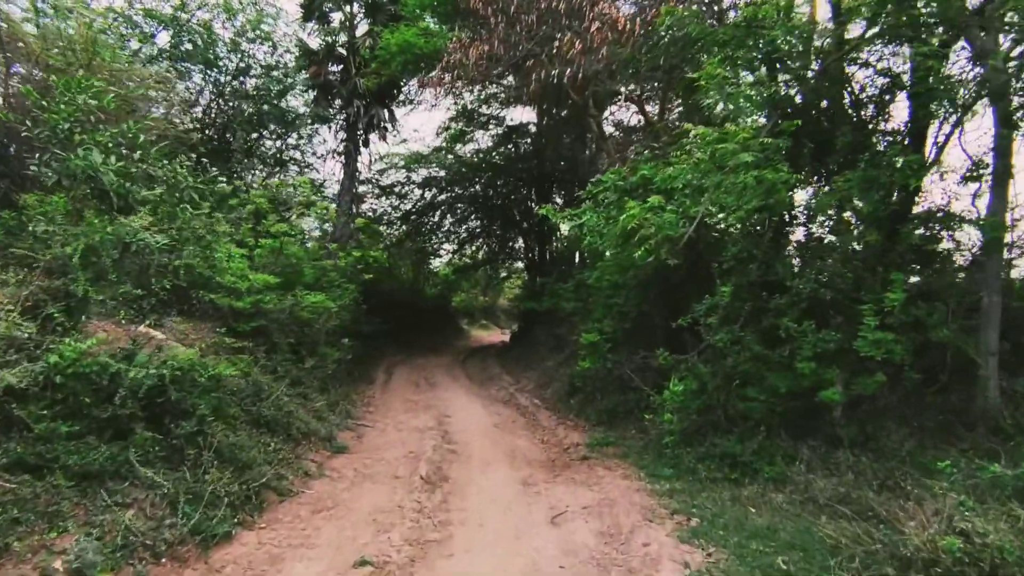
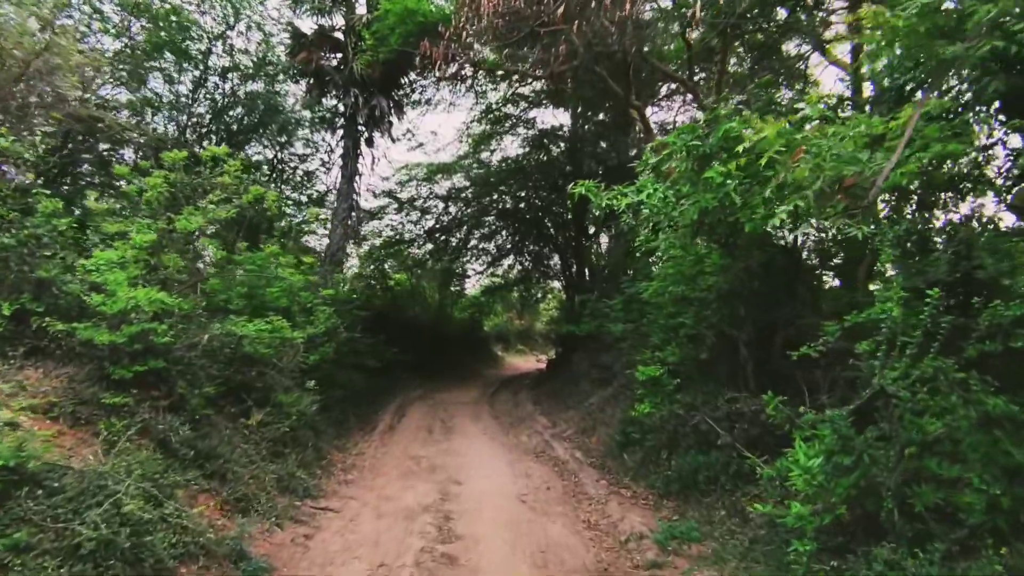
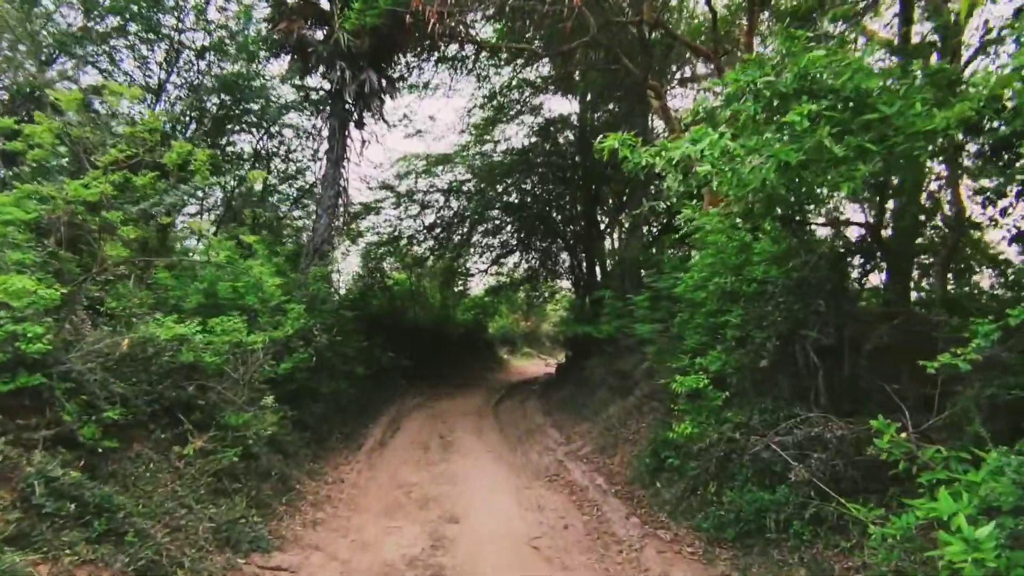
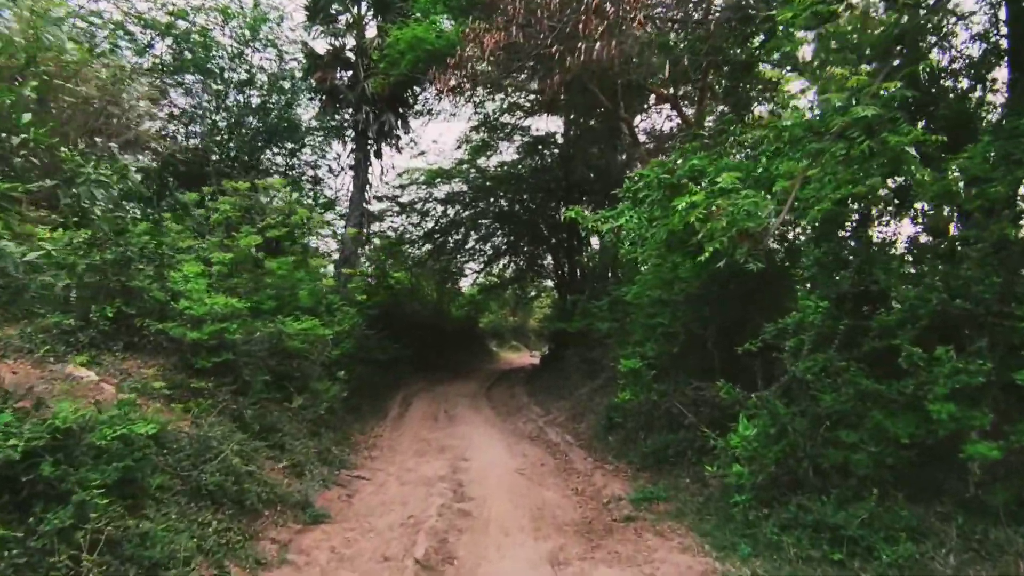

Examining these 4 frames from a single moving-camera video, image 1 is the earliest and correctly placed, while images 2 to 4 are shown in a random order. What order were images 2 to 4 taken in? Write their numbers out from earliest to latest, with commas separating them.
4, 2, 3
